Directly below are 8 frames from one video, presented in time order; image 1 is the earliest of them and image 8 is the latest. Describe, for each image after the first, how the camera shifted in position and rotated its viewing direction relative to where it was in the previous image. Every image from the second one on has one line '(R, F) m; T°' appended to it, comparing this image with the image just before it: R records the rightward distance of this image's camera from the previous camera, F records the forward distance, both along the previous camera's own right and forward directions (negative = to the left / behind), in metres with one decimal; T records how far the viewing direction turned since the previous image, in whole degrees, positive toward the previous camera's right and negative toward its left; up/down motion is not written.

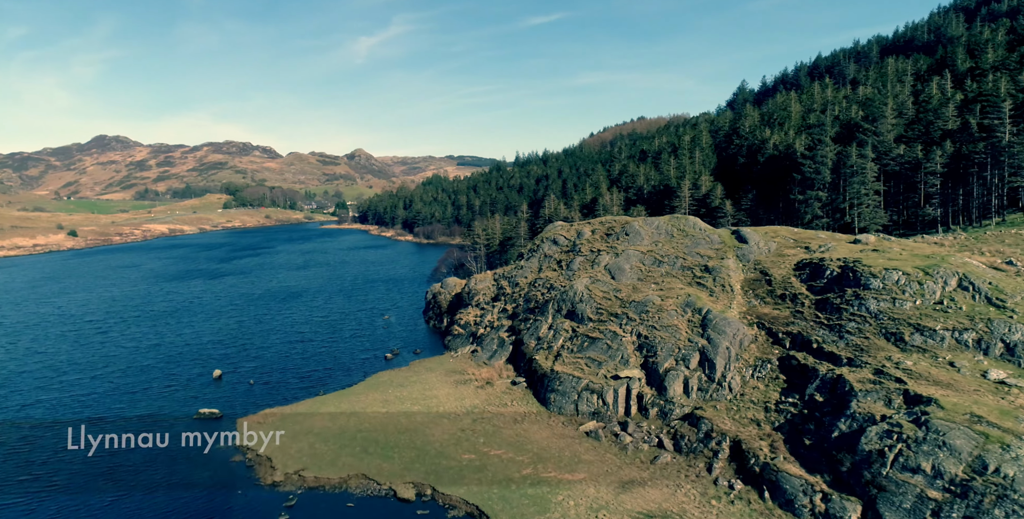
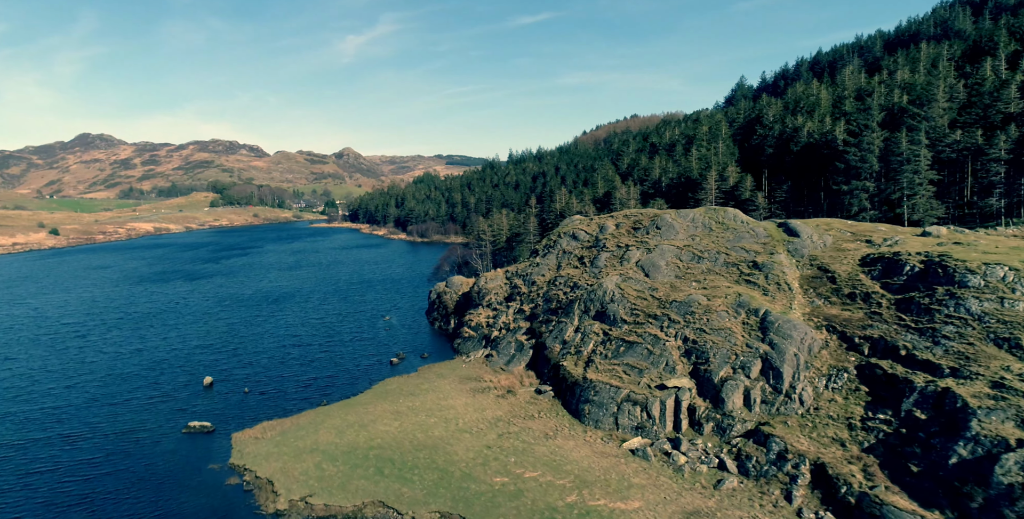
(-4.2, +7.5) m; +1°
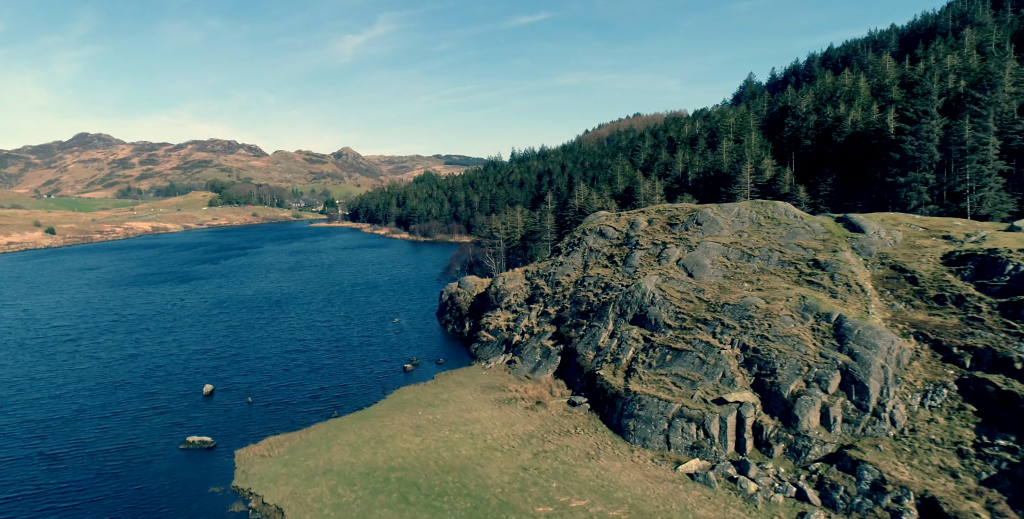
(-3.5, +6.7) m; 0°
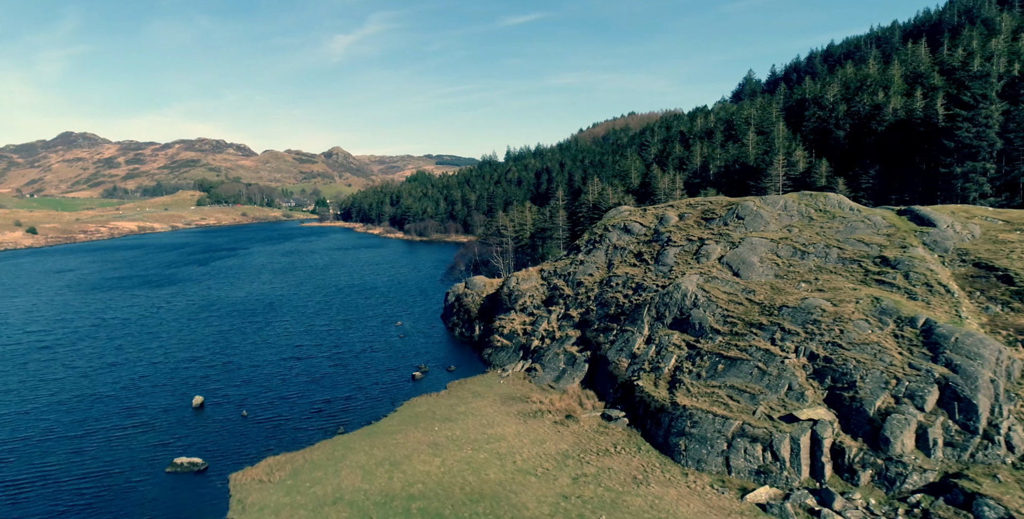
(-3.7, +6.8) m; +1°
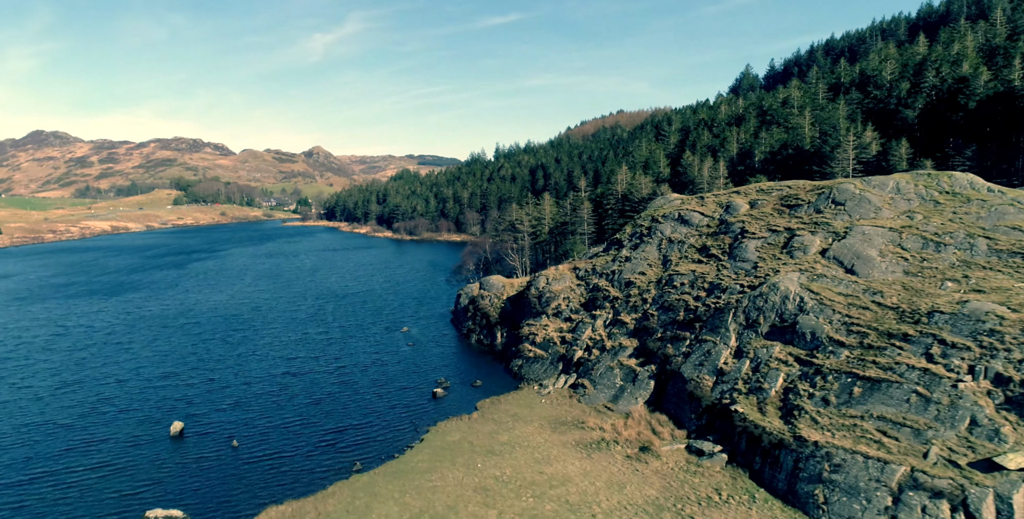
(-6.5, +12.4) m; +2°
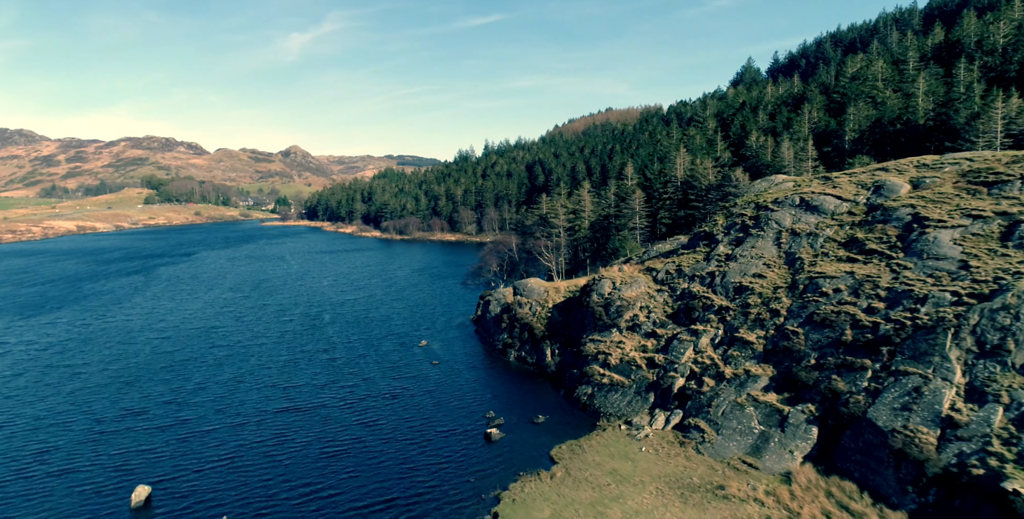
(-8.7, +17.4) m; +2°
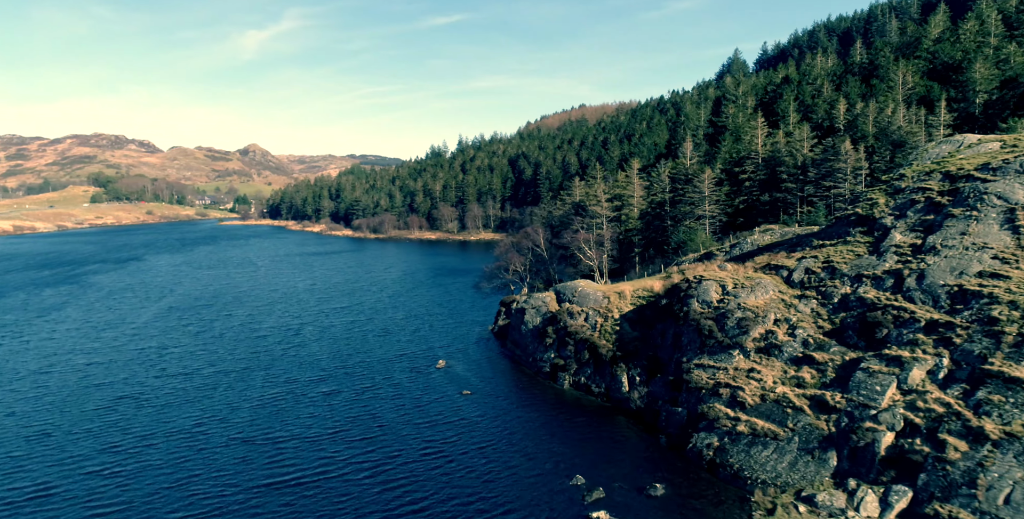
(-8.9, +19.7) m; +3°
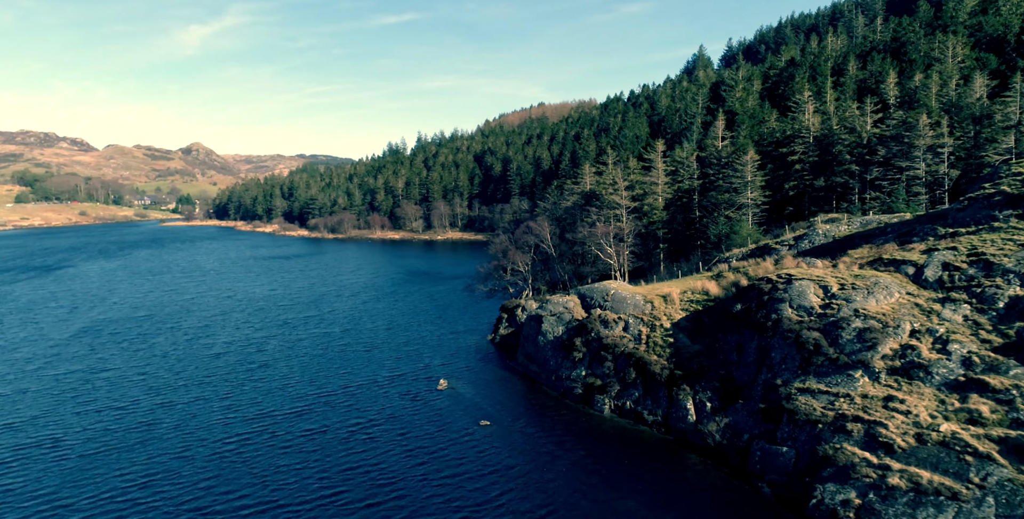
(-5.8, +12.7) m; +4°
